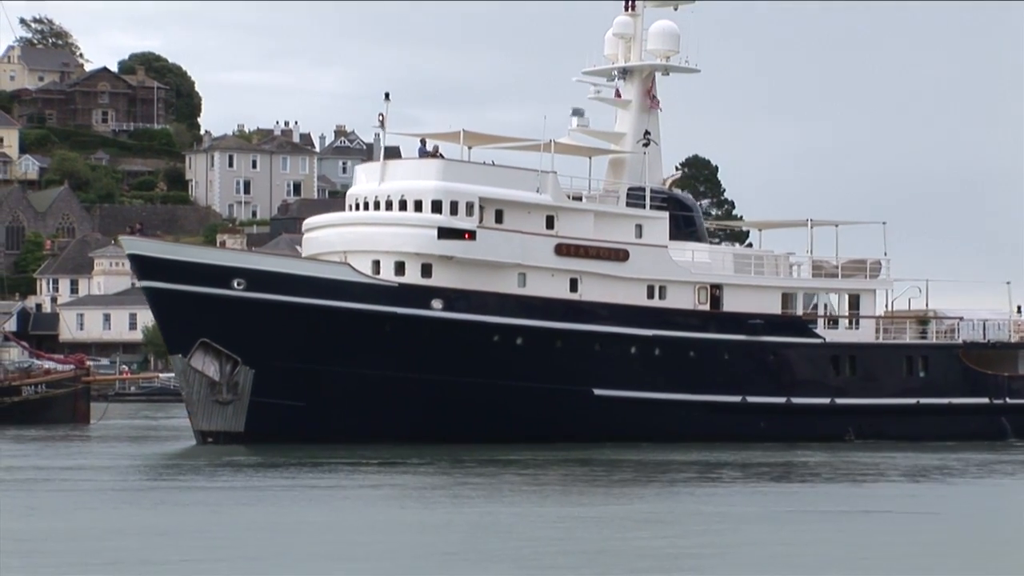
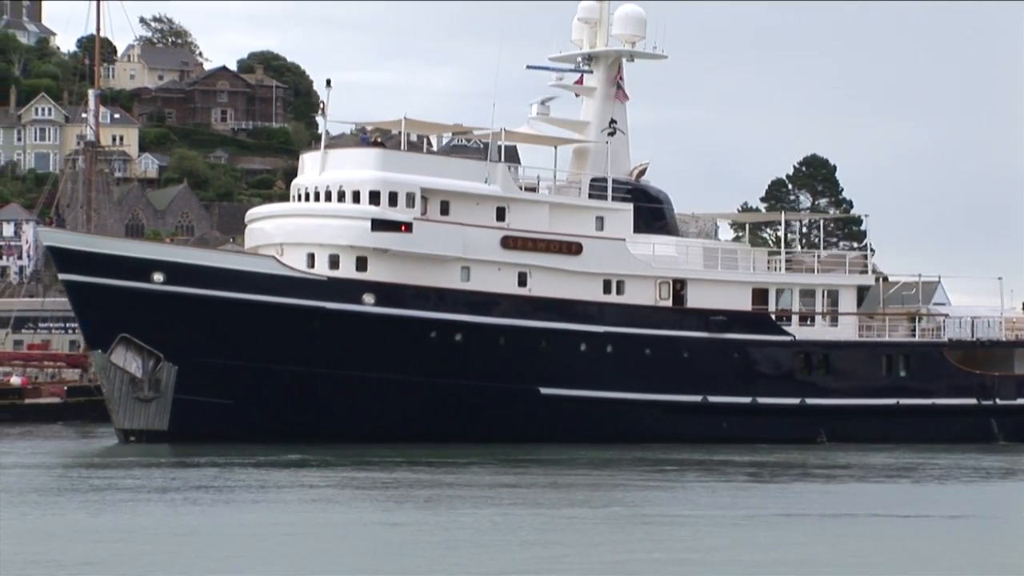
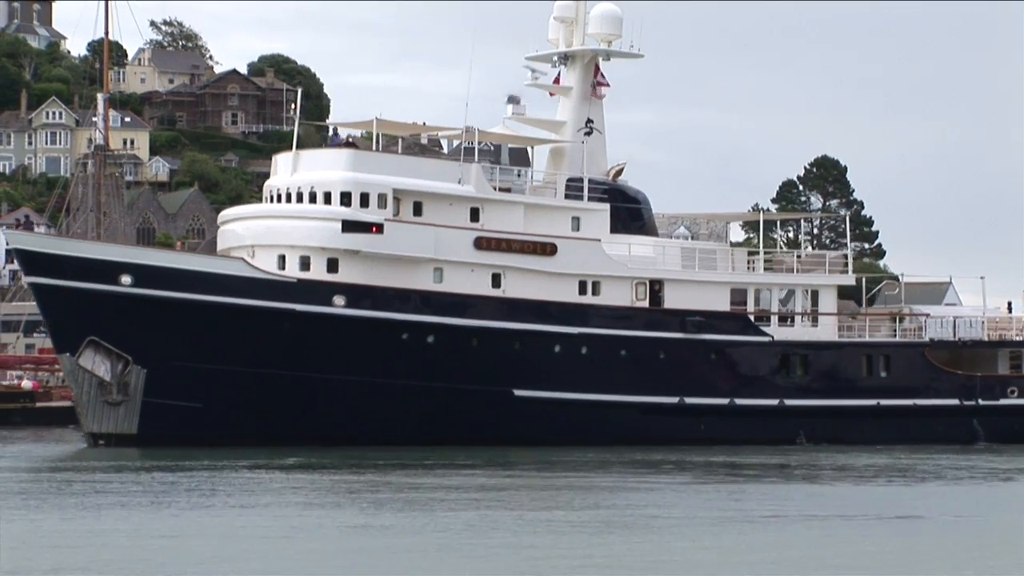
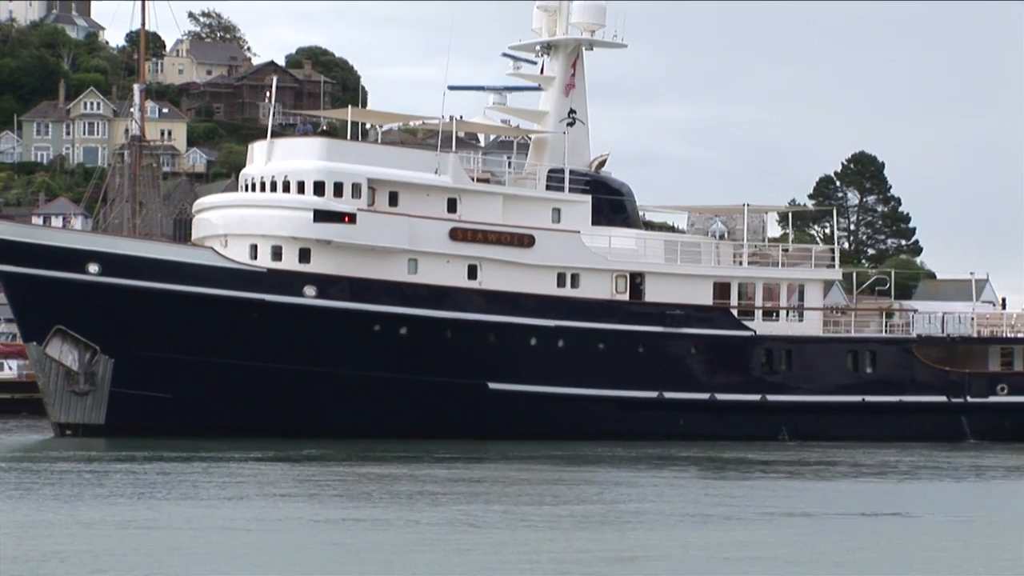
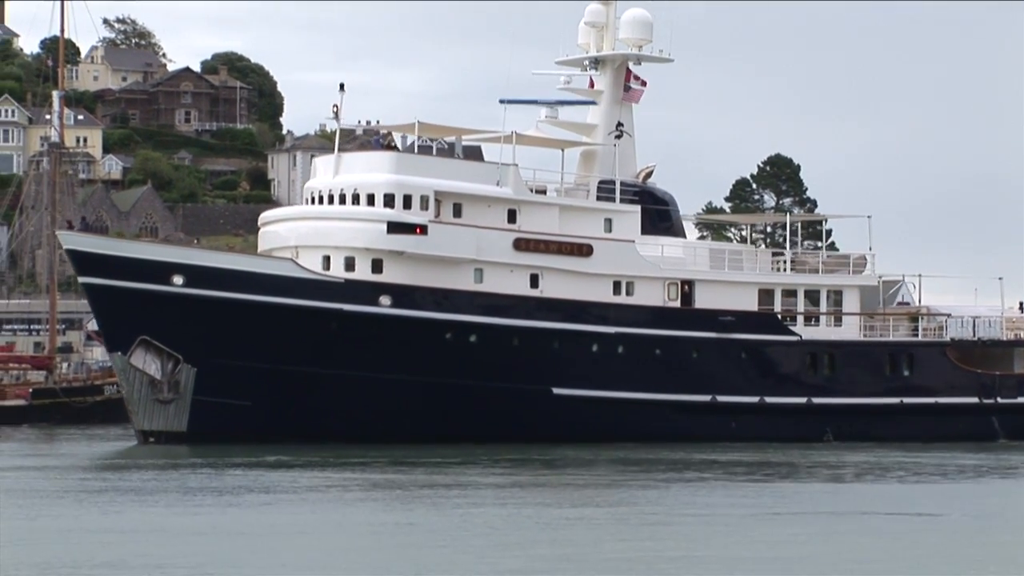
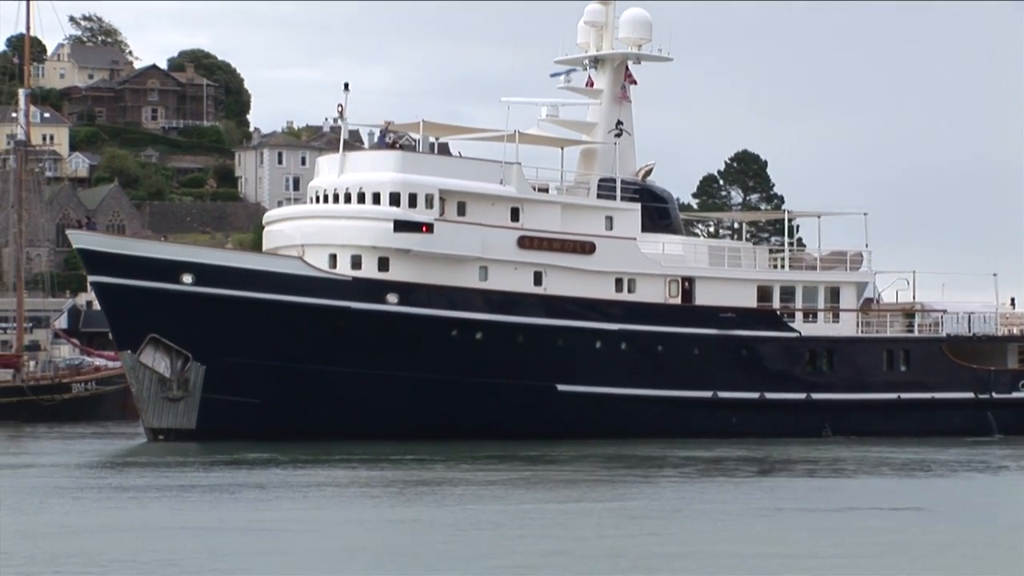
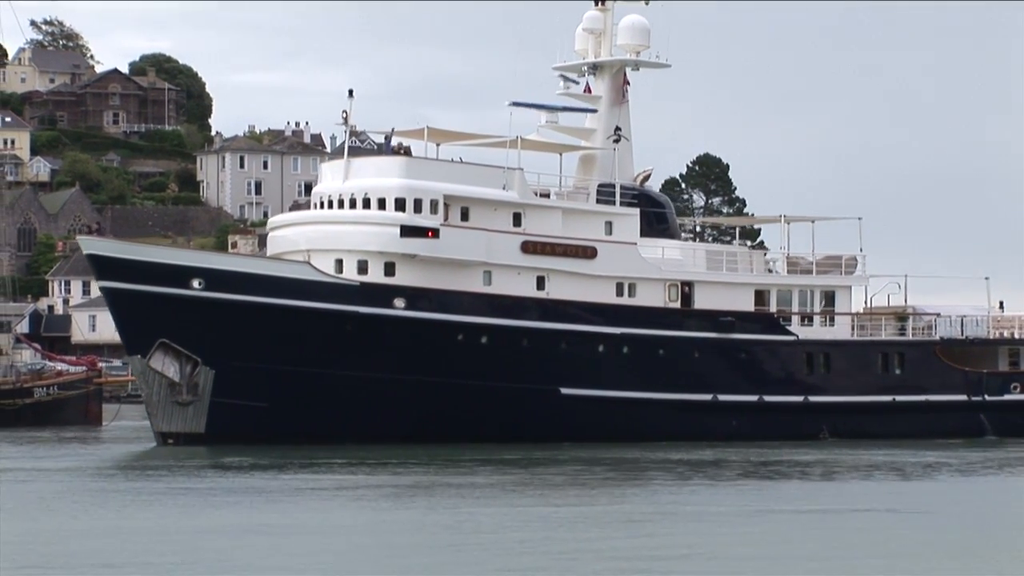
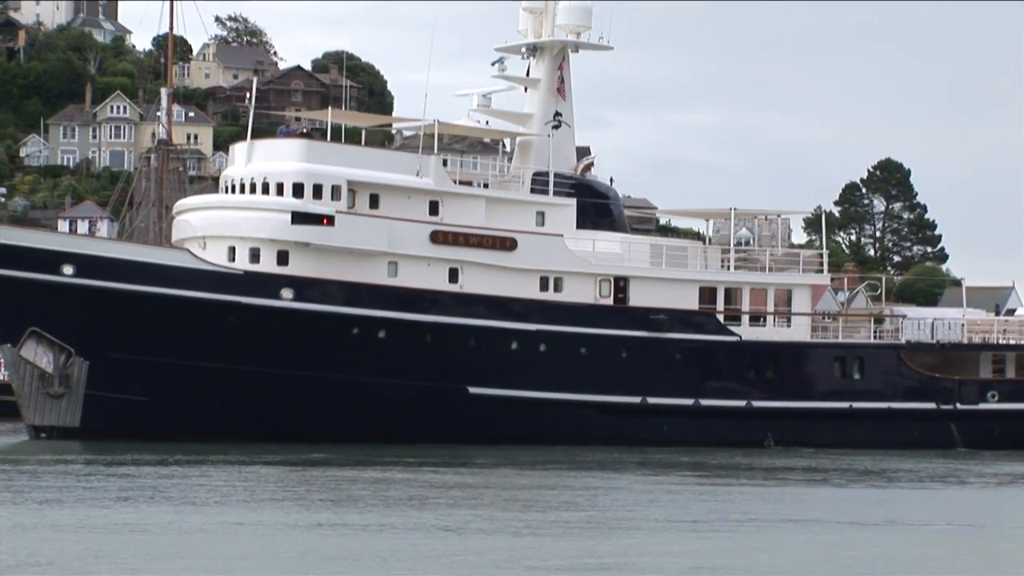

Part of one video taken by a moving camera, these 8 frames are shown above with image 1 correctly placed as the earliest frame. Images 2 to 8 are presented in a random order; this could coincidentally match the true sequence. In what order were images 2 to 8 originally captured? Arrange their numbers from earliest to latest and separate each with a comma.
7, 6, 5, 2, 3, 4, 8
